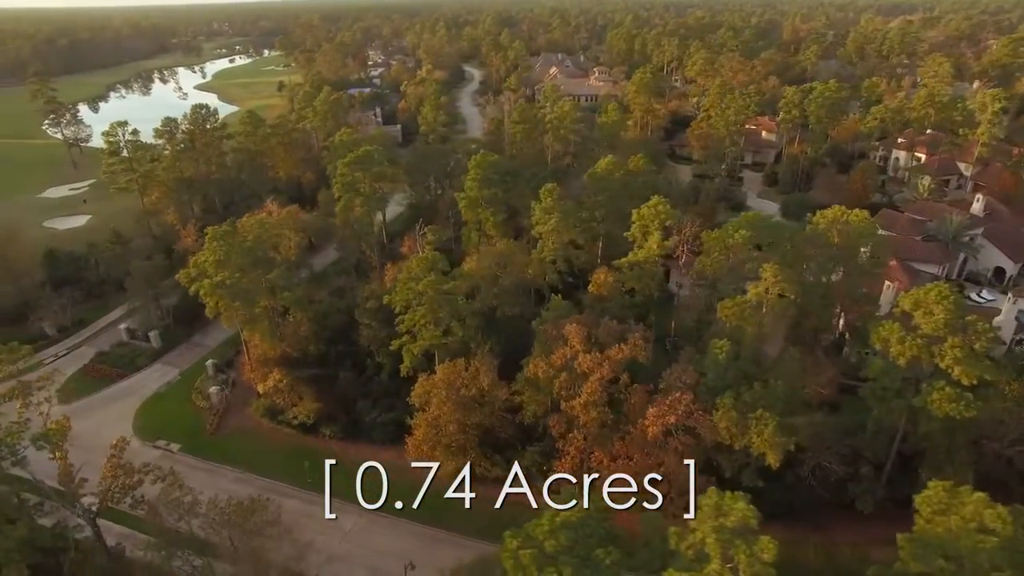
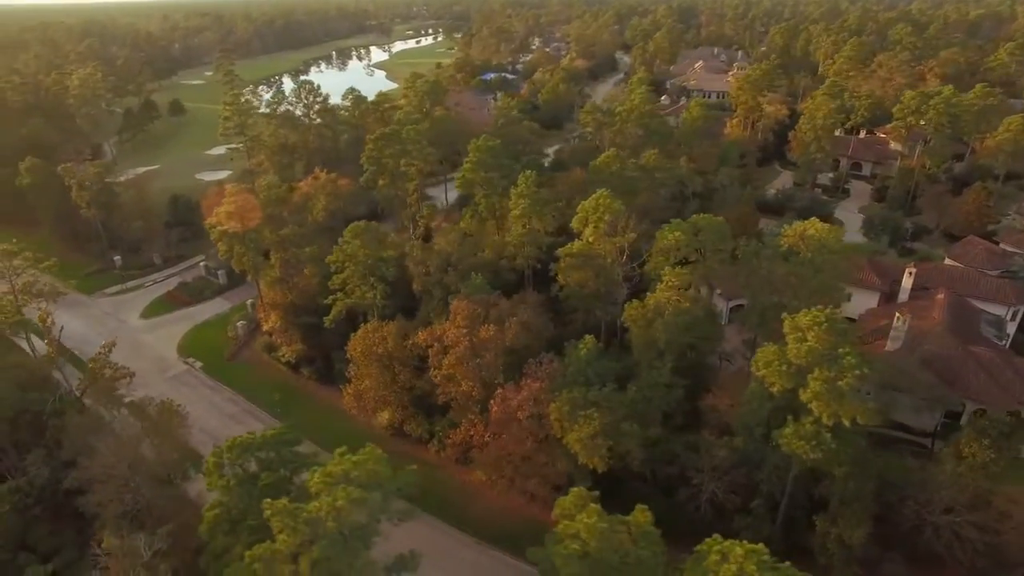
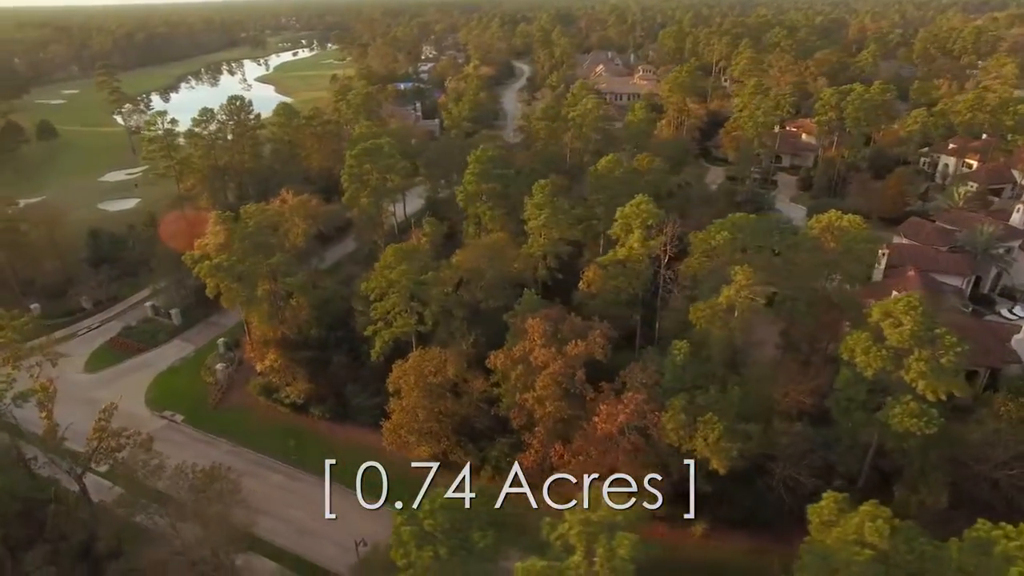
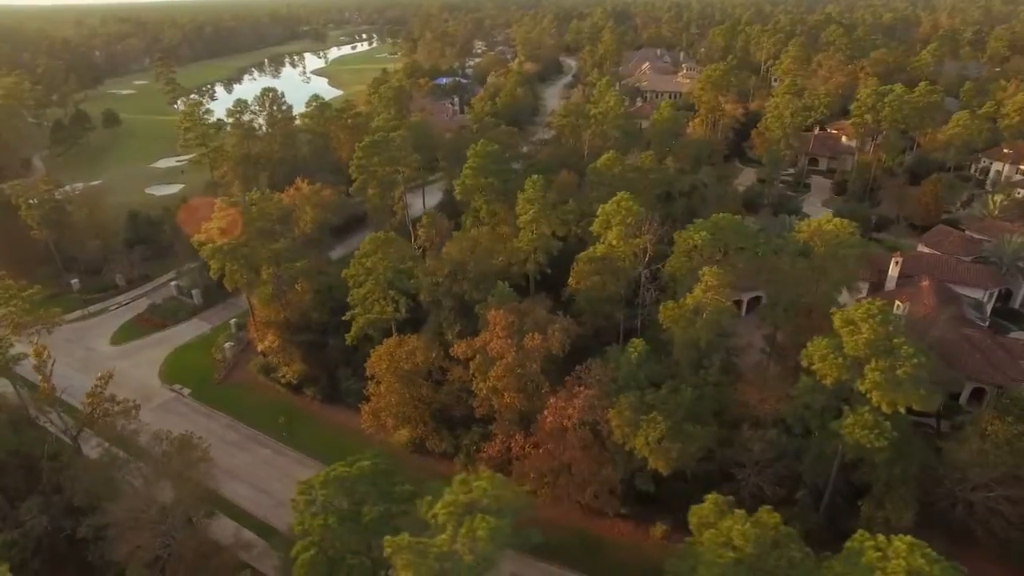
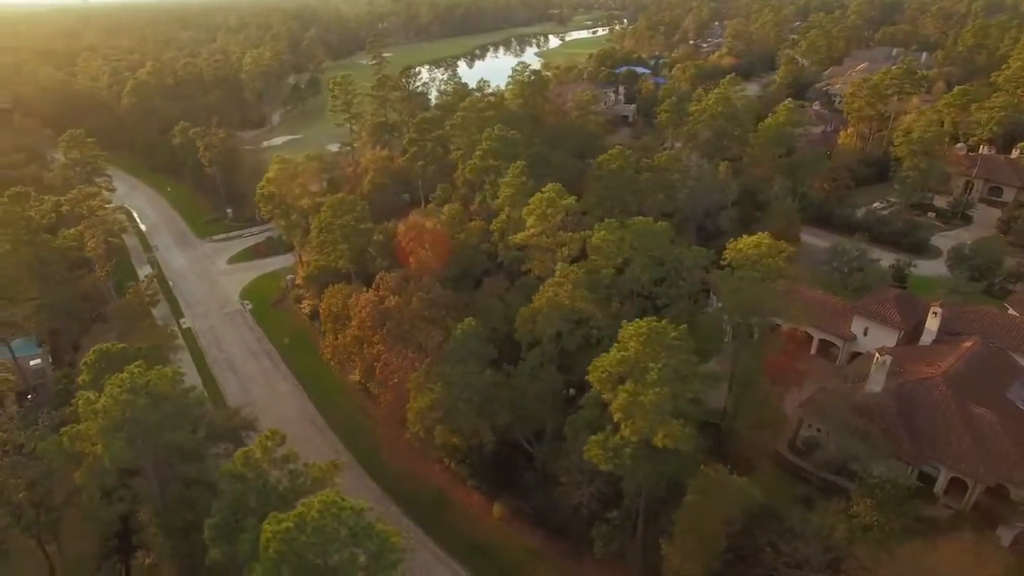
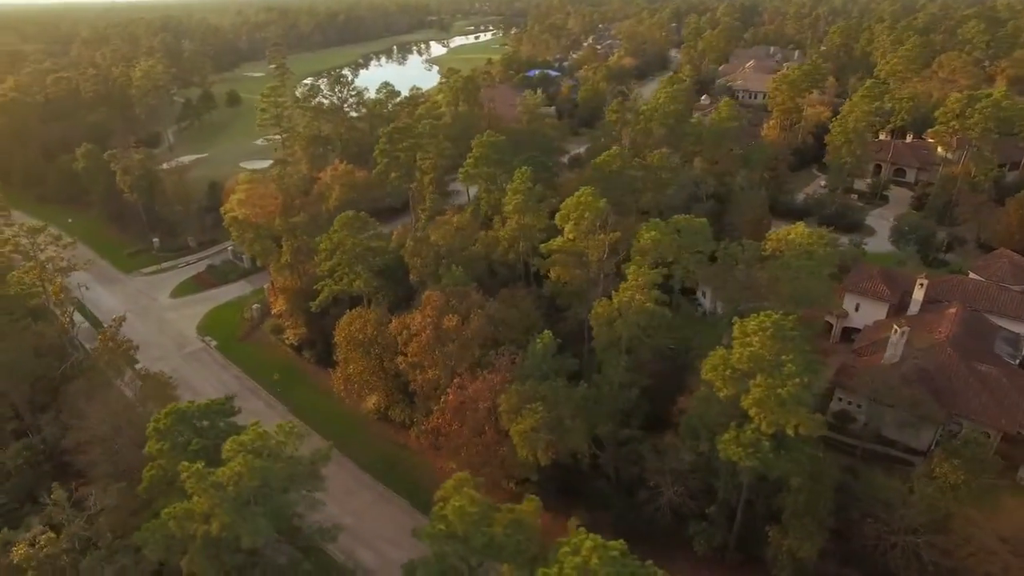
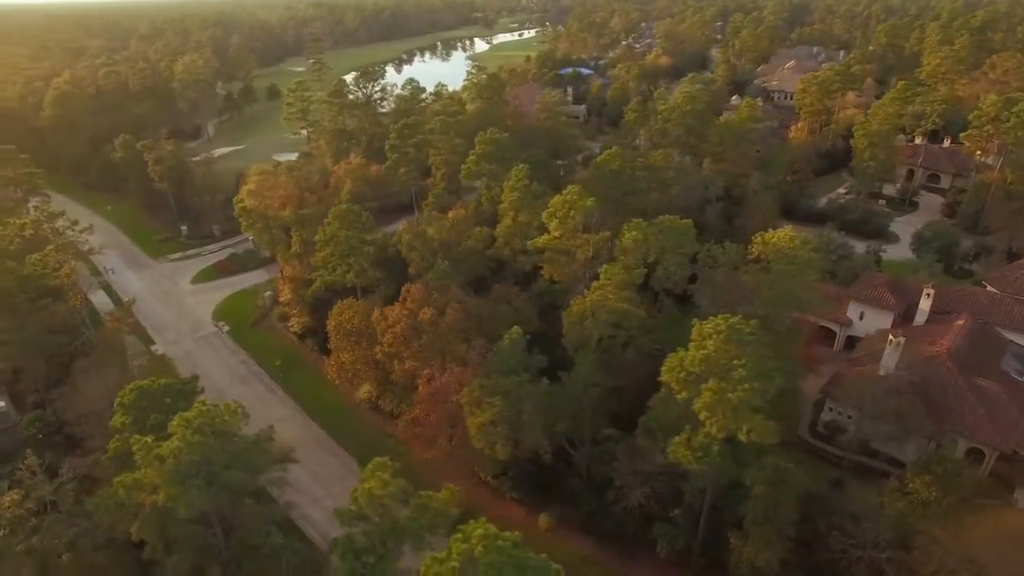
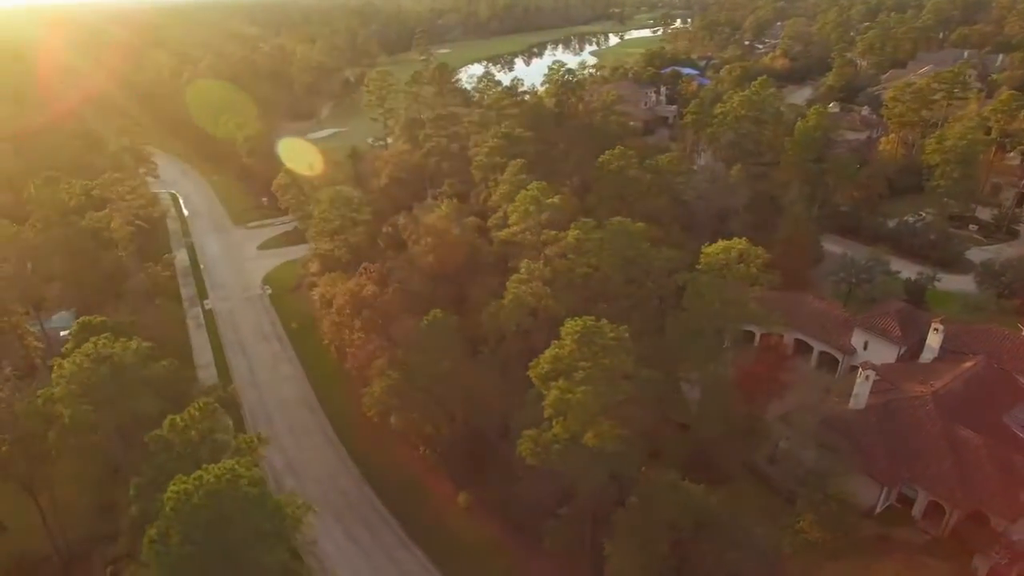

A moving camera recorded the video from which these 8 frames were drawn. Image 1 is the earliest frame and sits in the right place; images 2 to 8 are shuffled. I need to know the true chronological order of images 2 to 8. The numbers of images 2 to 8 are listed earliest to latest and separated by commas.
3, 4, 2, 6, 7, 5, 8
